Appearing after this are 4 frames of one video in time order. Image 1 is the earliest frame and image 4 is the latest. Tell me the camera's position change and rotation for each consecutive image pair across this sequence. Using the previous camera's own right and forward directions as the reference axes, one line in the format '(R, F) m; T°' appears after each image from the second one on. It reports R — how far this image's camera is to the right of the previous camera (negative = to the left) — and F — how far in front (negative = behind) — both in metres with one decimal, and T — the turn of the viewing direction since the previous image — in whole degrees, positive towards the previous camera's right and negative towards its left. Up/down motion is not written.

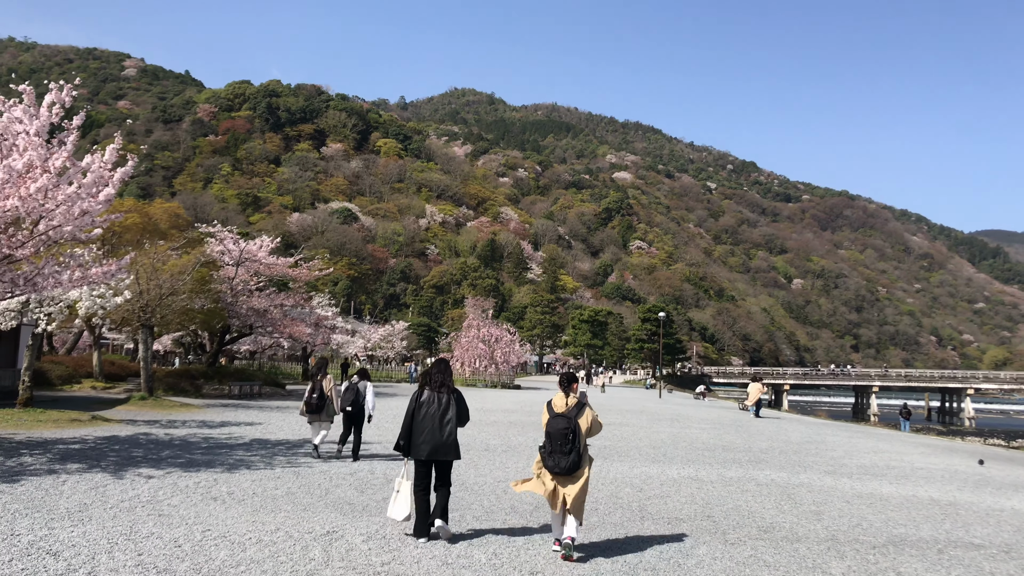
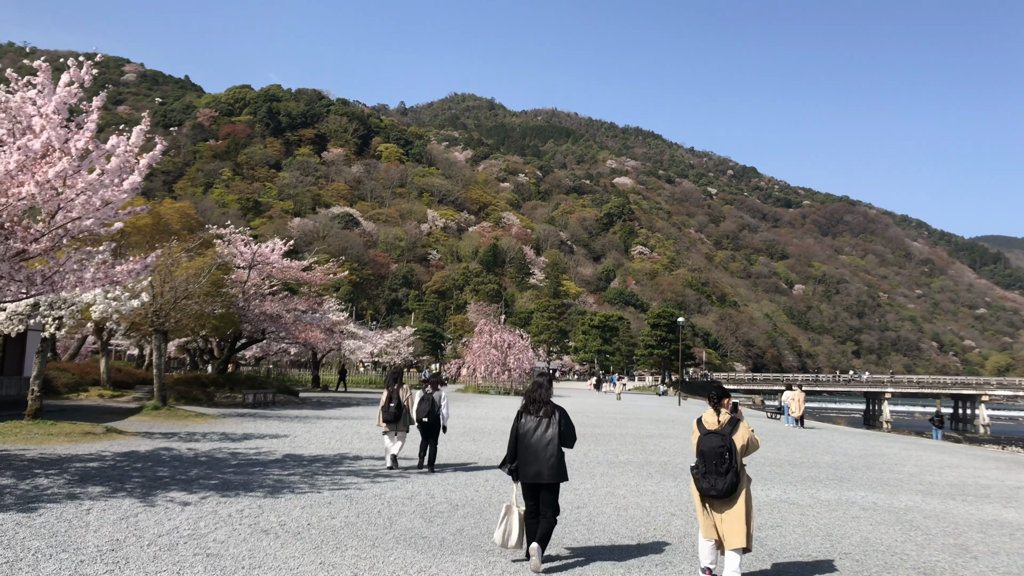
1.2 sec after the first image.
(-0.8, +0.9) m; 0°
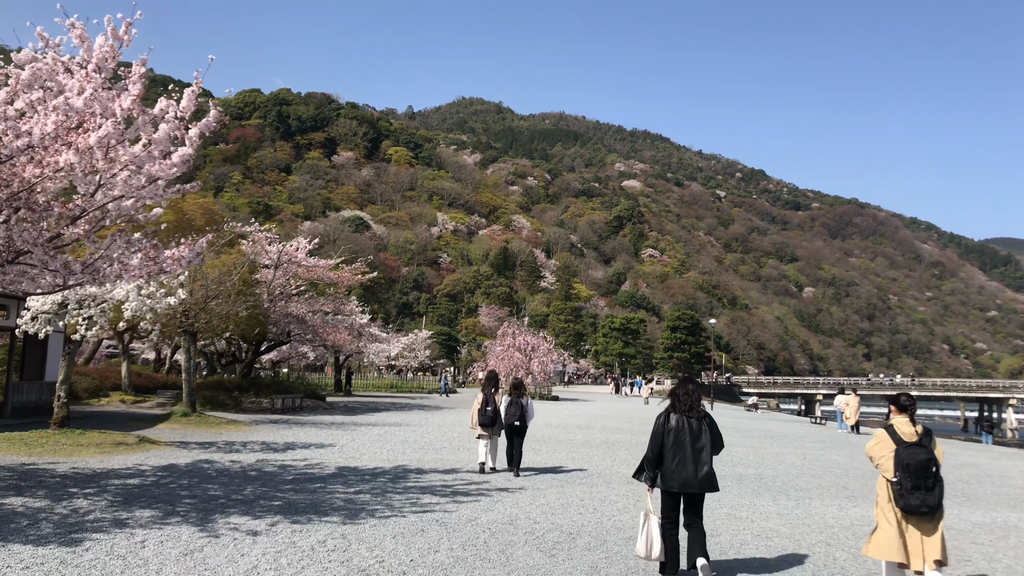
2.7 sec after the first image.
(-0.9, +1.0) m; -1°
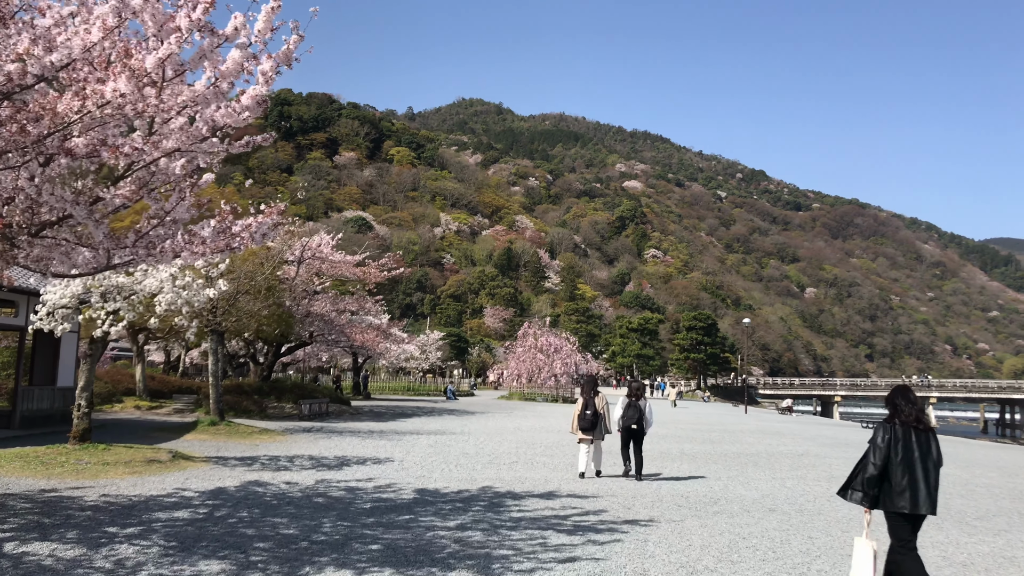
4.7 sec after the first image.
(-1.2, +1.4) m; 0°
